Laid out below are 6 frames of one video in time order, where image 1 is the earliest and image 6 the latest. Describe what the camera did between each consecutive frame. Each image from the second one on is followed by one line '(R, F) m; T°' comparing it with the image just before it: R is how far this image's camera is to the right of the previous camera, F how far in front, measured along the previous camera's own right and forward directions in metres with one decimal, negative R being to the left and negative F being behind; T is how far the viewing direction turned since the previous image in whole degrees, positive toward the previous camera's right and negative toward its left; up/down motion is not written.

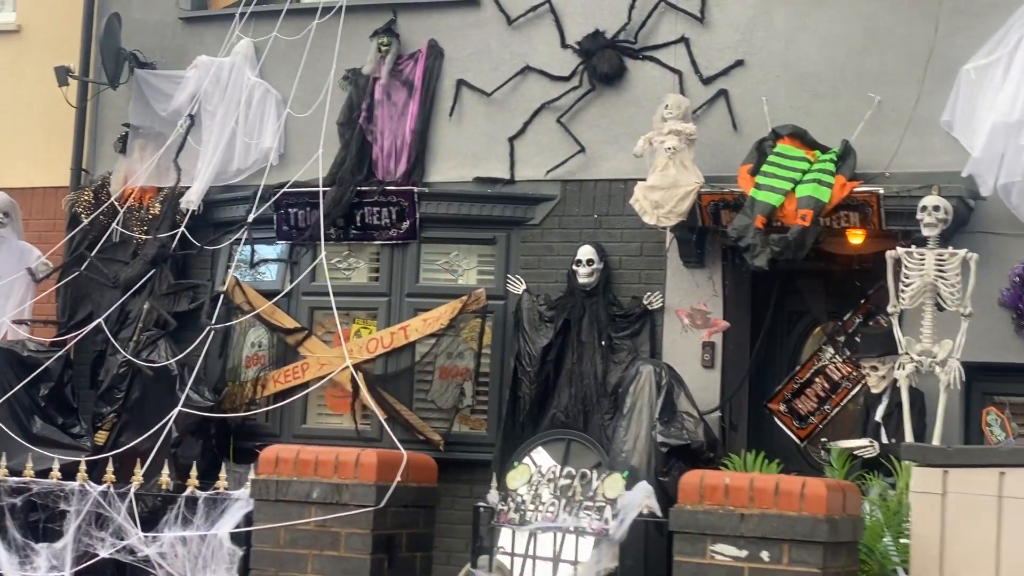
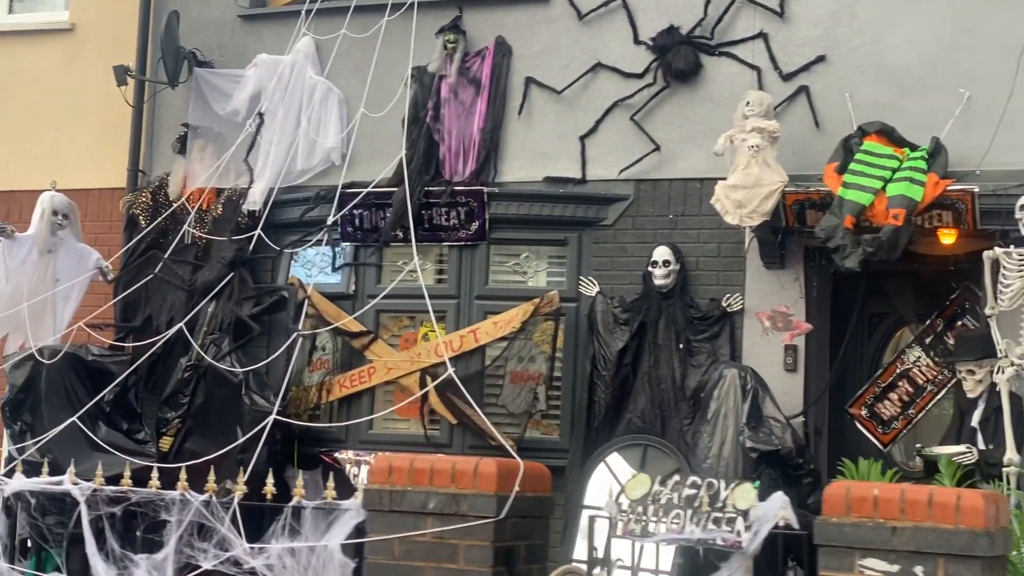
(-0.4, +0.2) m; -1°
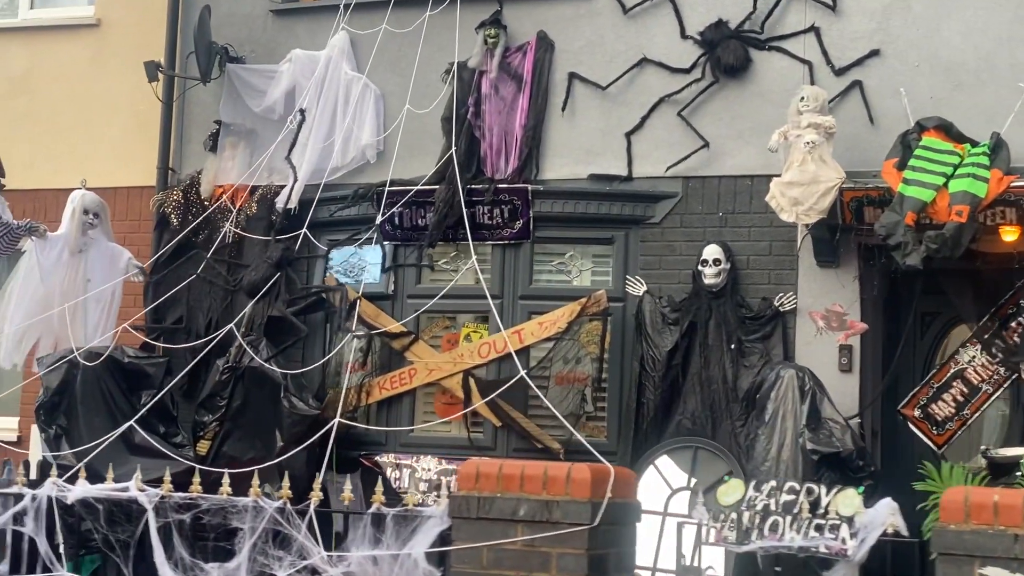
(-0.3, +0.2) m; 0°
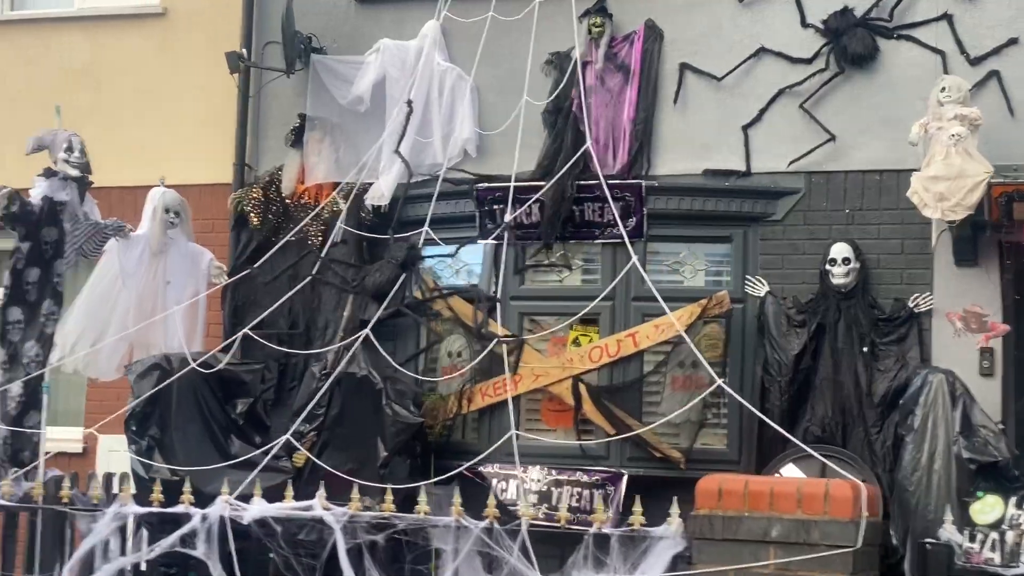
(-0.8, +0.4) m; +1°
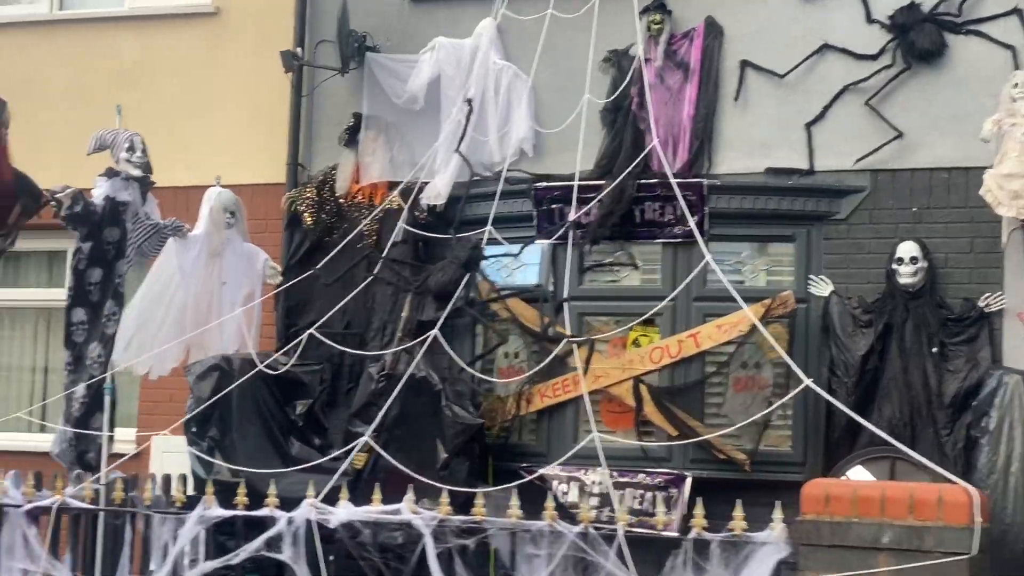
(-0.2, +0.1) m; -1°
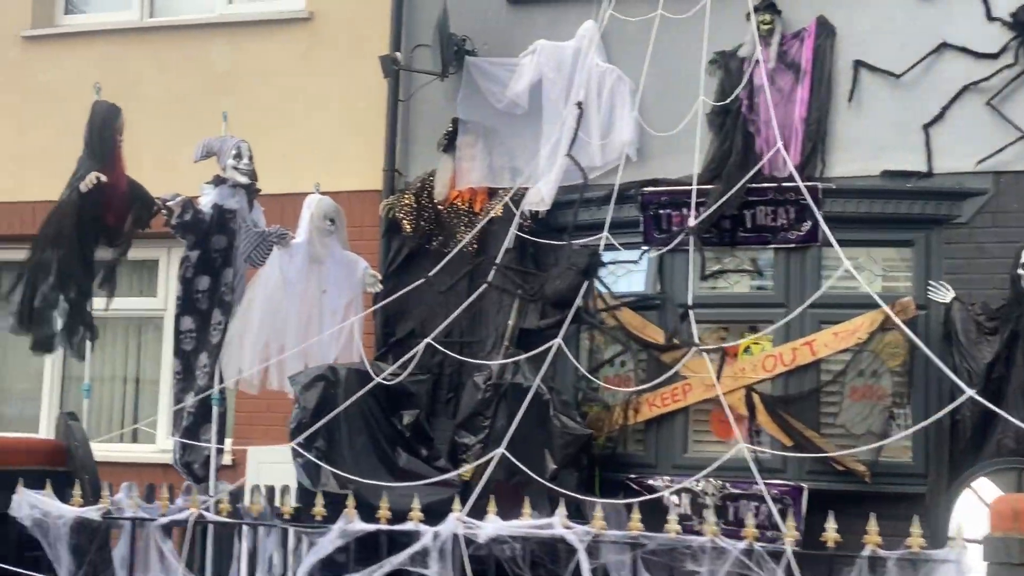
(-0.3, +0.2) m; -2°
